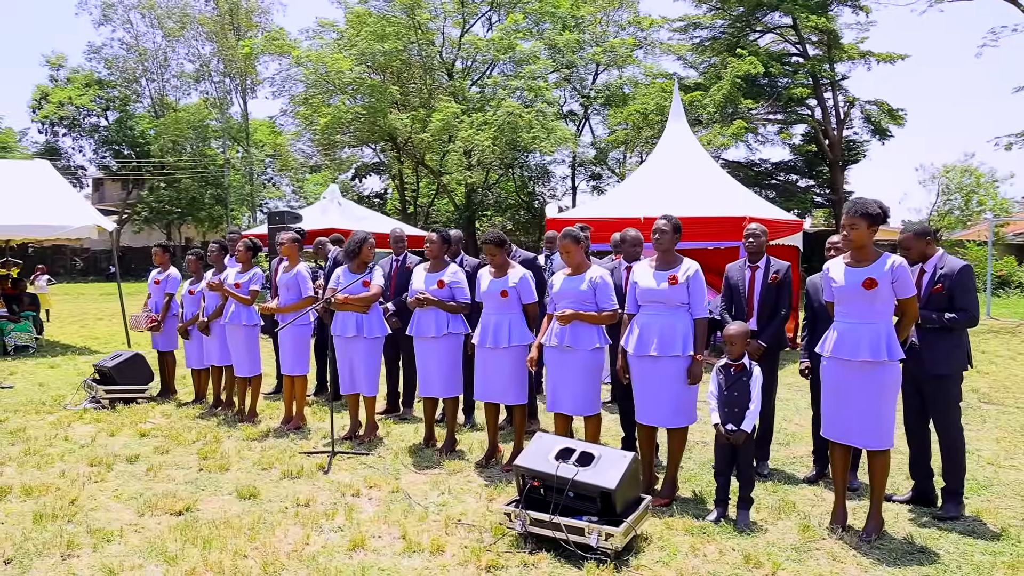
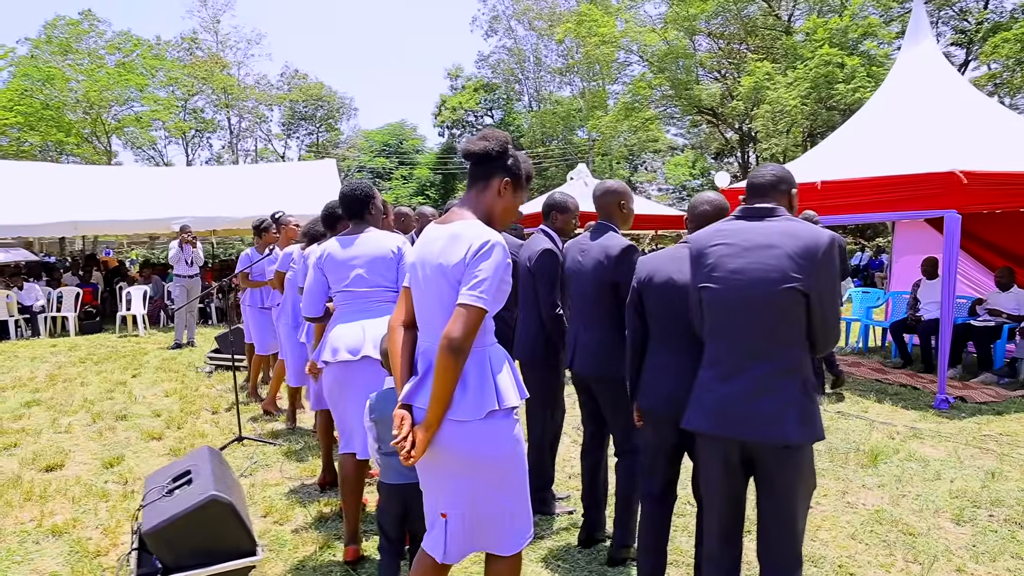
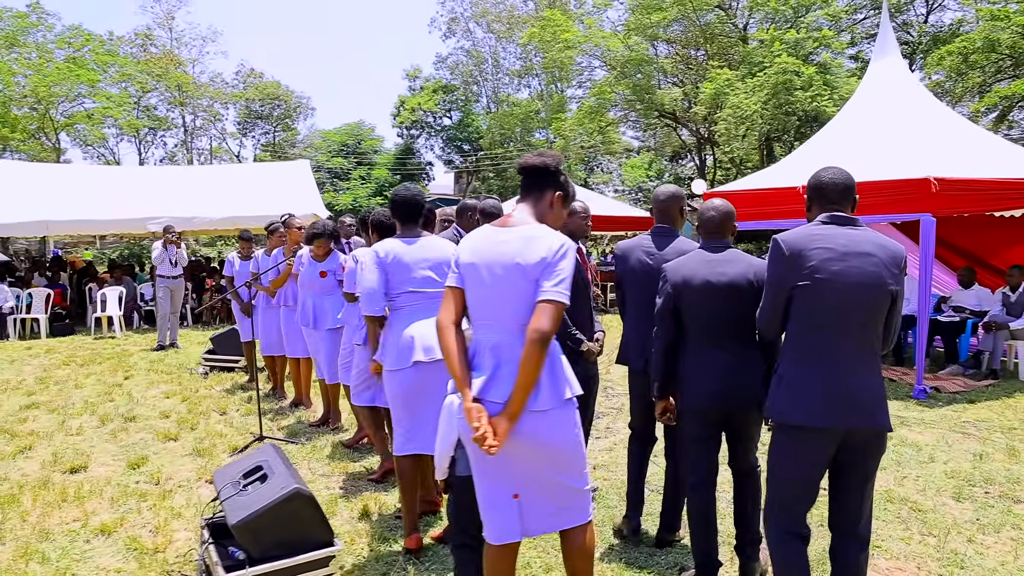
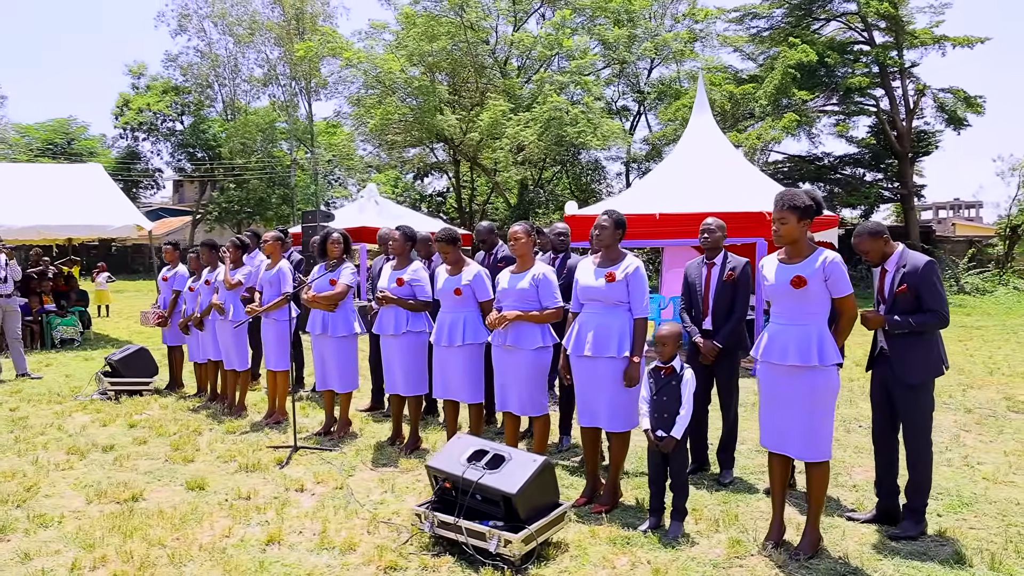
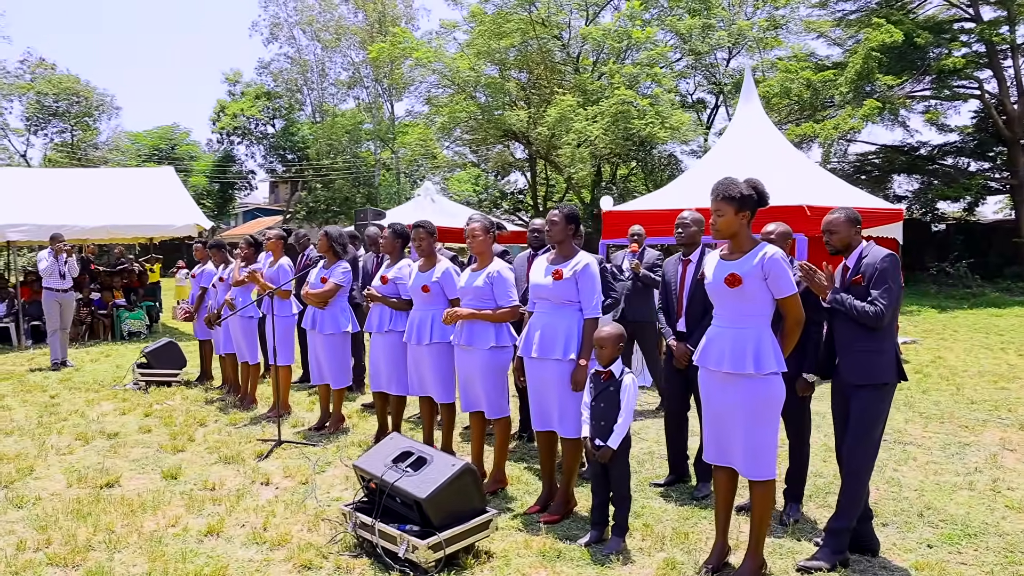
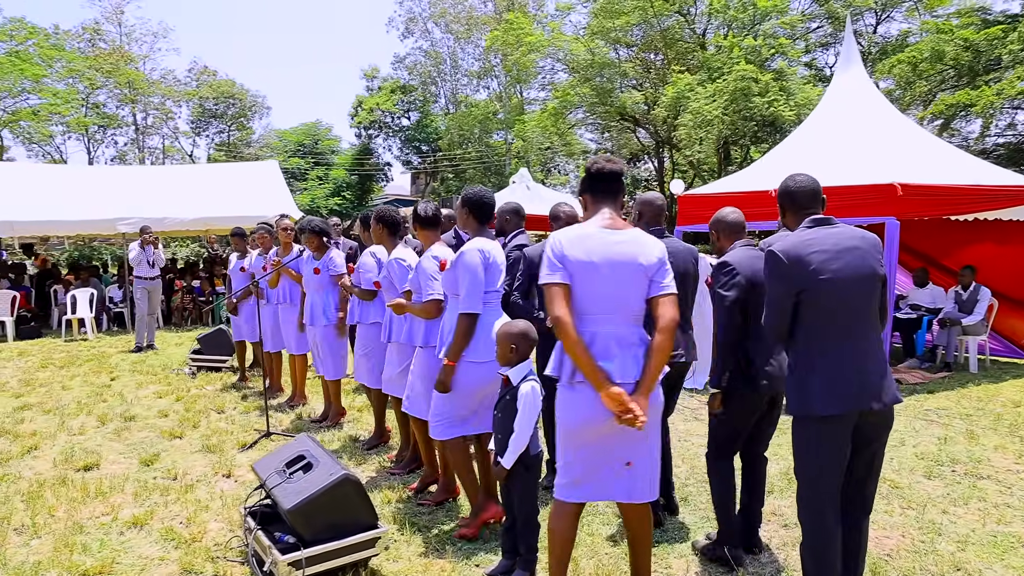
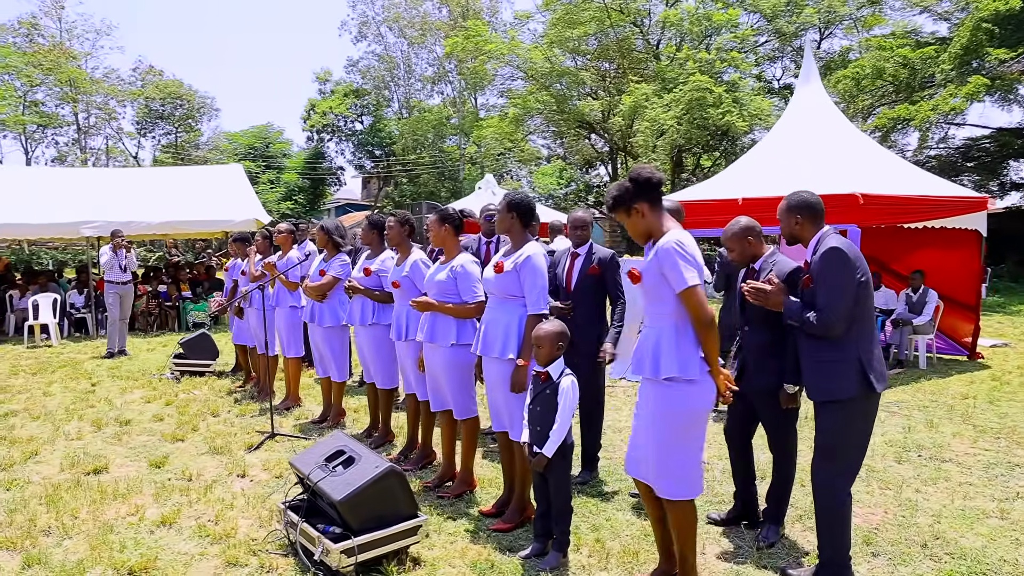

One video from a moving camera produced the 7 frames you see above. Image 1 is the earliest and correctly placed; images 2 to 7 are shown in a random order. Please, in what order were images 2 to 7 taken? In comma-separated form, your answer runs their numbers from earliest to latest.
4, 5, 7, 6, 3, 2
